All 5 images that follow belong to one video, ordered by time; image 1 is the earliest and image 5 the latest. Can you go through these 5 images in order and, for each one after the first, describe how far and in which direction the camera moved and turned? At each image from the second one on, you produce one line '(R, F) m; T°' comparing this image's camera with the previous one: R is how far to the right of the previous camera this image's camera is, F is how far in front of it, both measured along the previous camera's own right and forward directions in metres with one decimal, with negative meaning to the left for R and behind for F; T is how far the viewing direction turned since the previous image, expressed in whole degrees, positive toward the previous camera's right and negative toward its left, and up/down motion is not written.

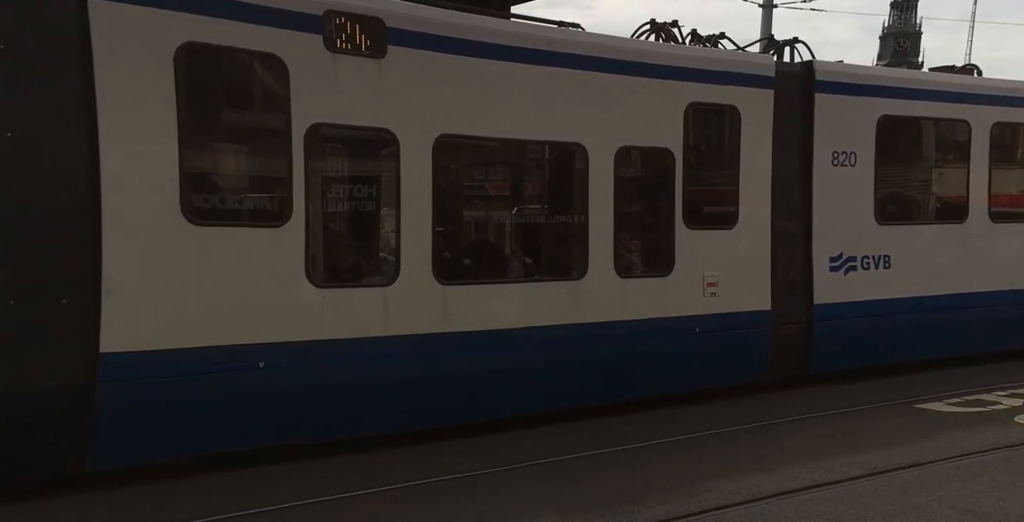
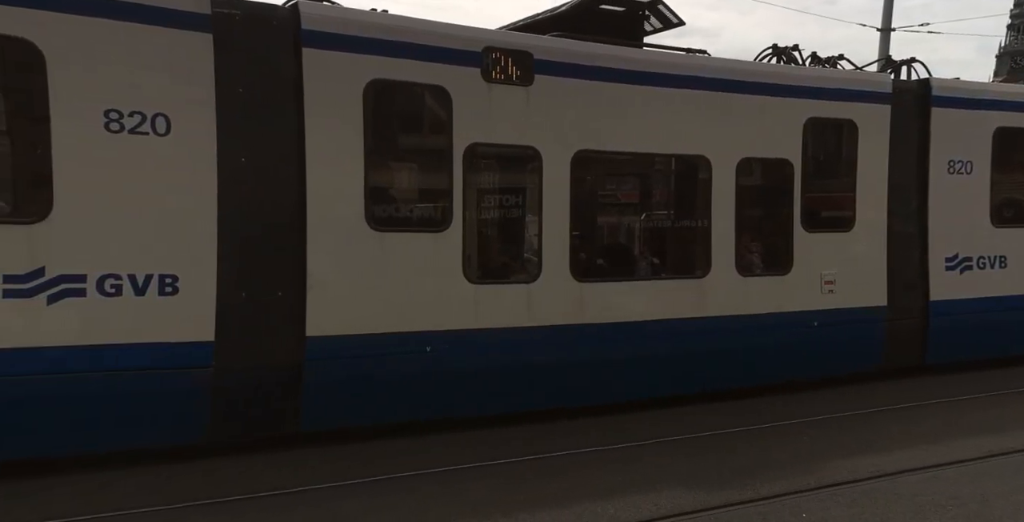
(-0.1, -0.6) m; -8°
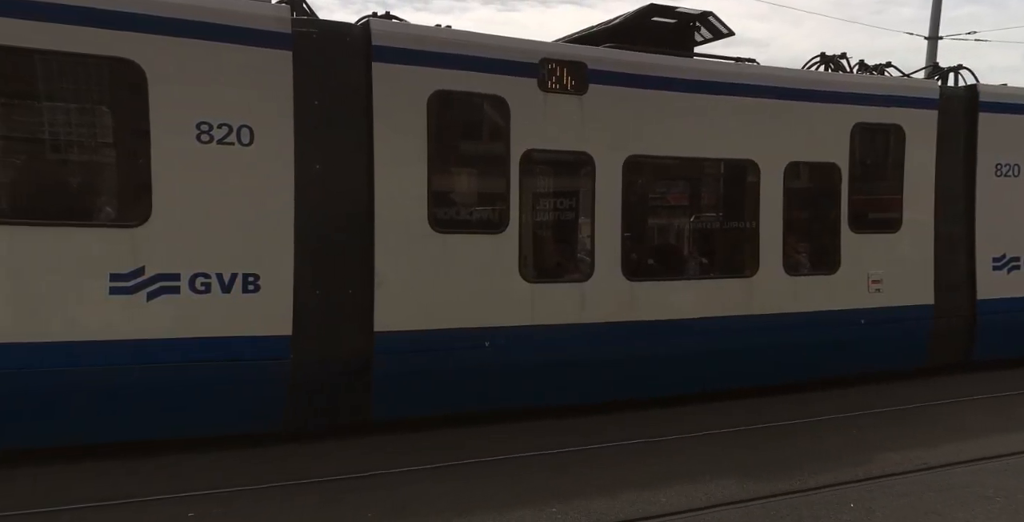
(-0.1, -0.3) m; -3°
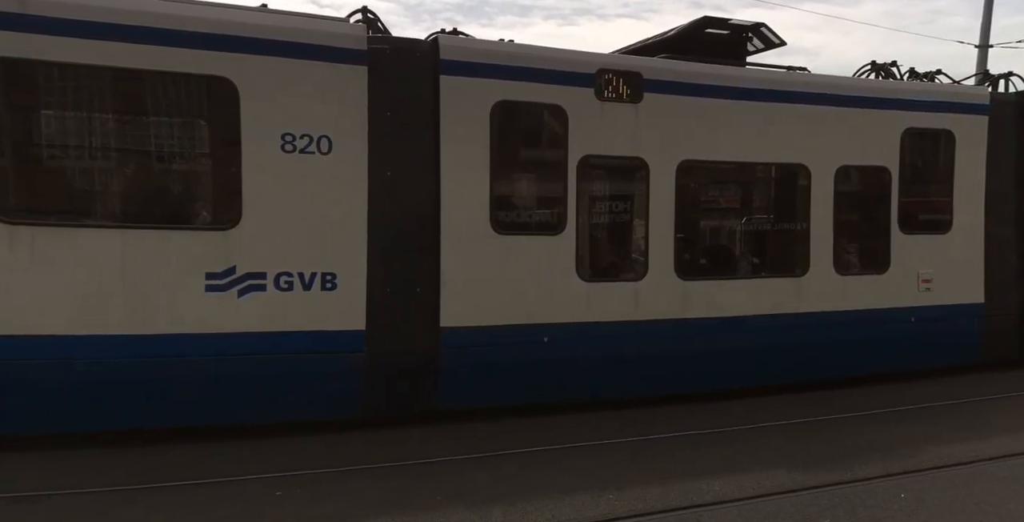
(-0.1, -0.3) m; -3°
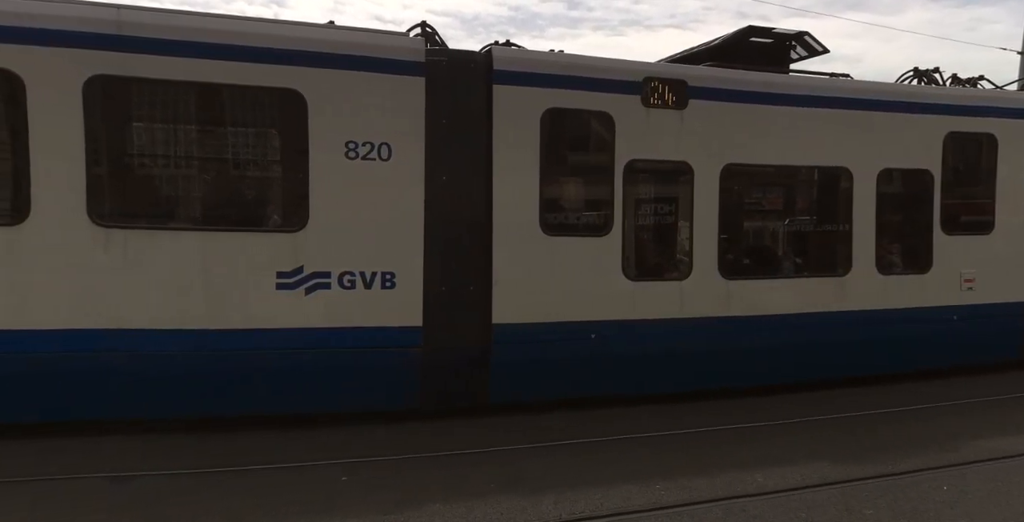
(-0.1, -0.3) m; -3°
